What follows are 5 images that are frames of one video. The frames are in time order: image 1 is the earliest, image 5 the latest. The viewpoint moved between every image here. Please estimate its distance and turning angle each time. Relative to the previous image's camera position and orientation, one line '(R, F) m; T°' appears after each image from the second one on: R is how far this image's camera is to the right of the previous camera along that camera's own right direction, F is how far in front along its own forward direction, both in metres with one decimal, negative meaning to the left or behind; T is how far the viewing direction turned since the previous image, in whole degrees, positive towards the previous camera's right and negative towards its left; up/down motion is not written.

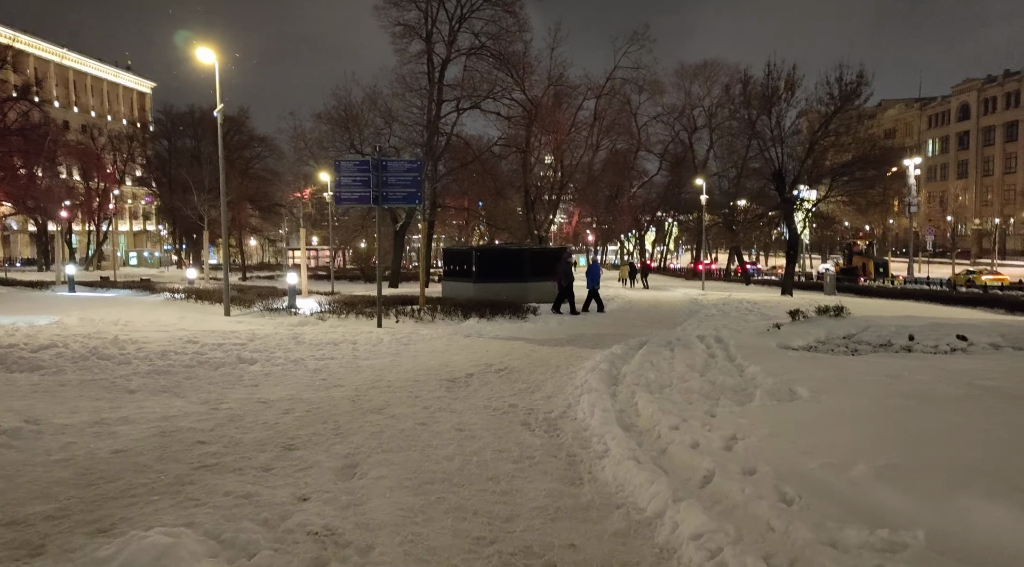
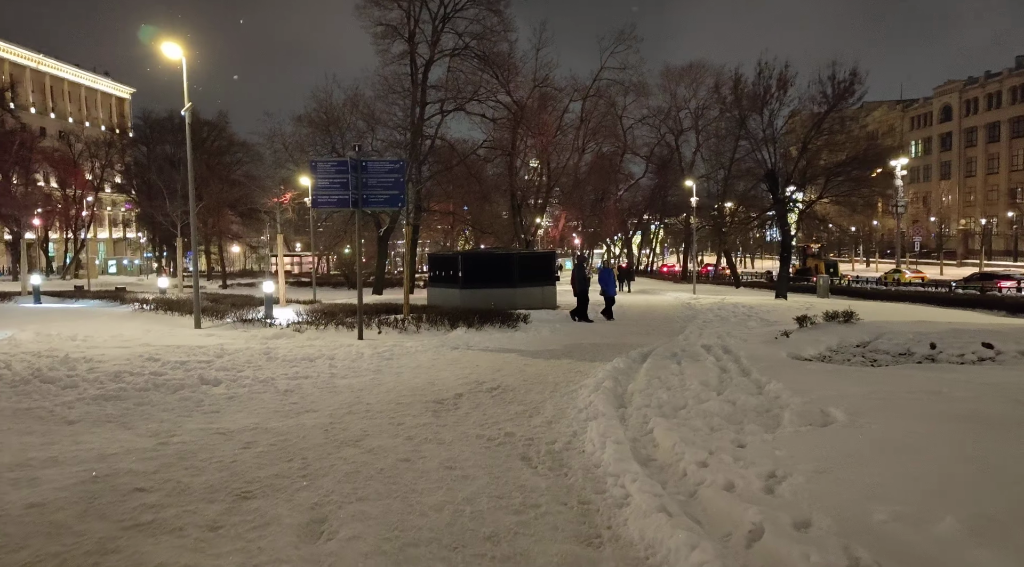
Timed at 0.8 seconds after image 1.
(-0.1, +0.8) m; +1°
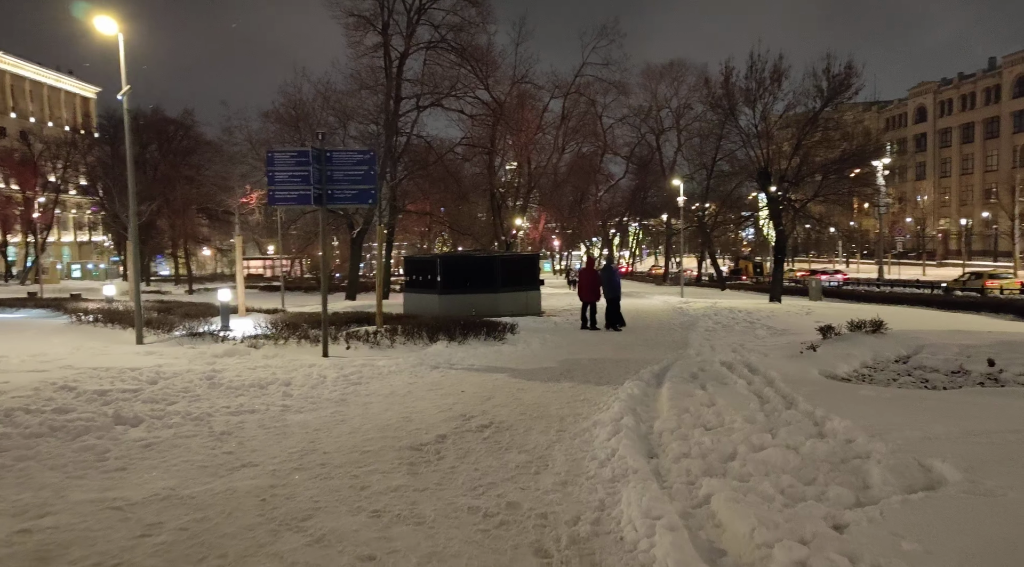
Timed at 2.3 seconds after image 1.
(-0.2, +1.5) m; +2°
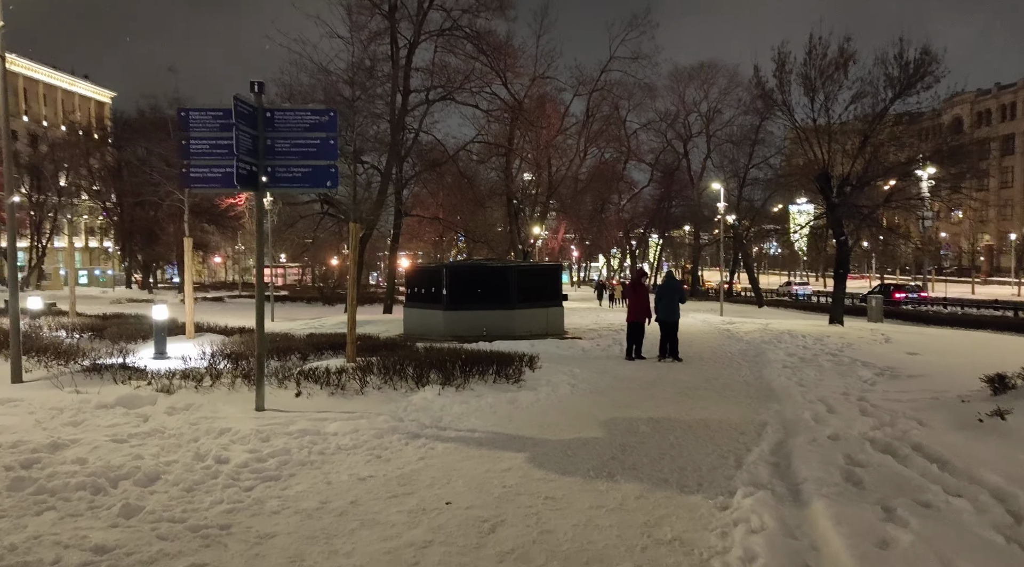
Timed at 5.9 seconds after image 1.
(-0.1, +3.5) m; -1°
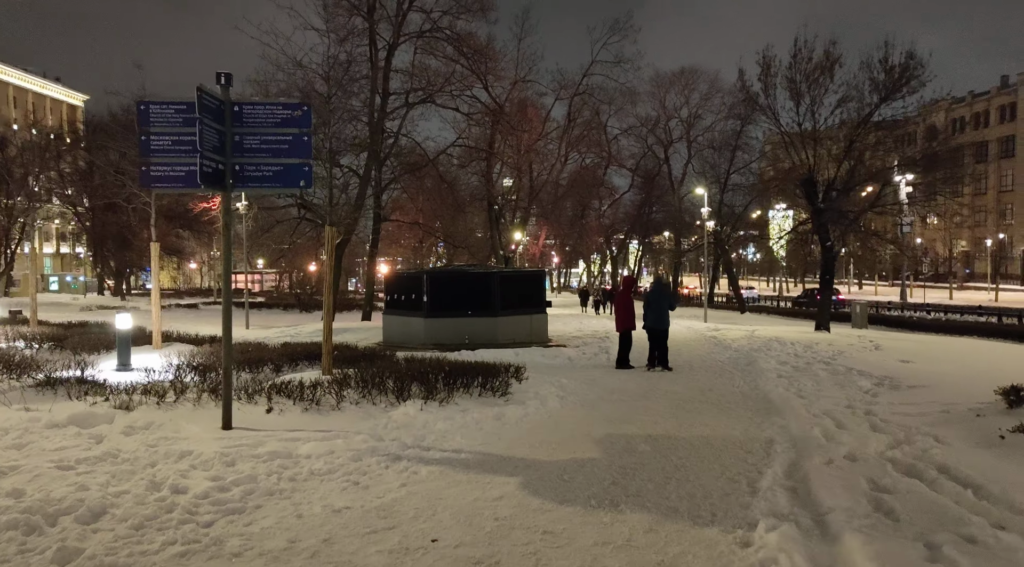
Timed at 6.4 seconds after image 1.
(-0.1, +0.5) m; +2°
